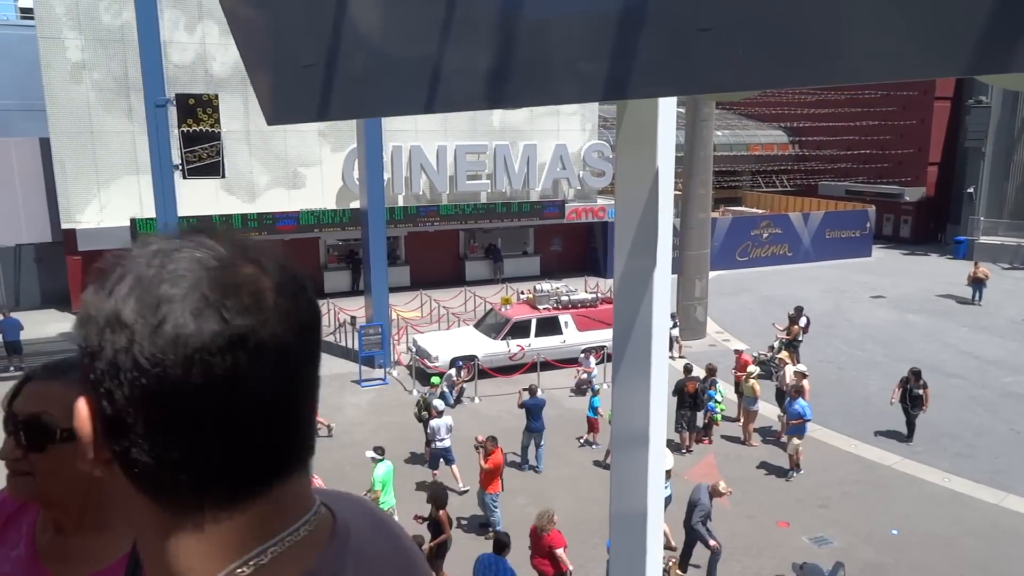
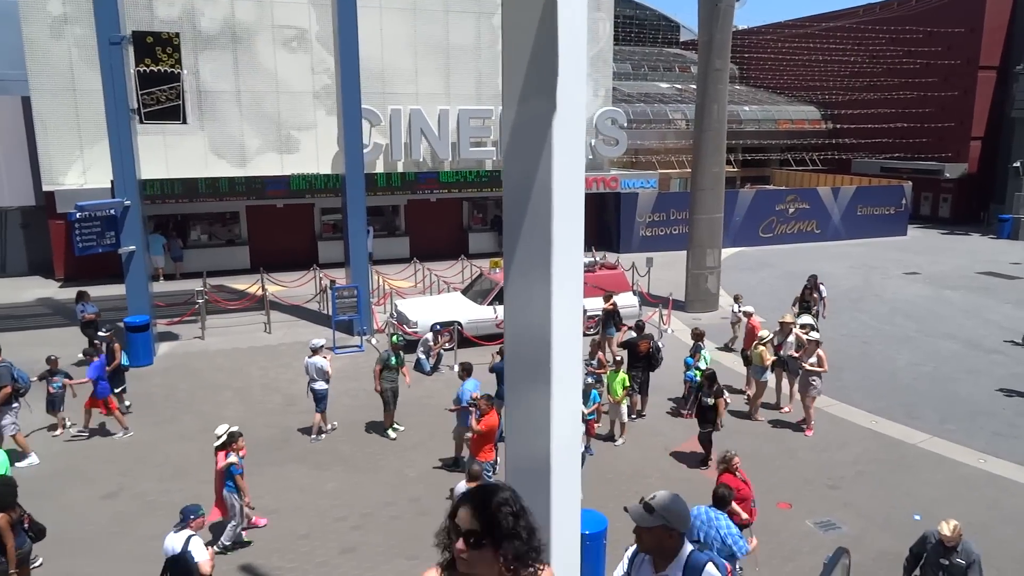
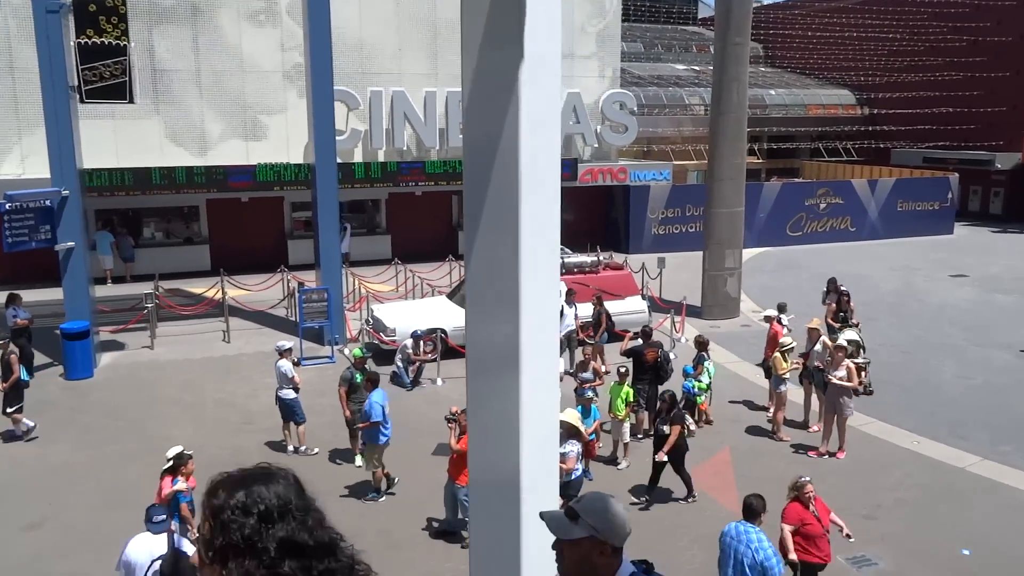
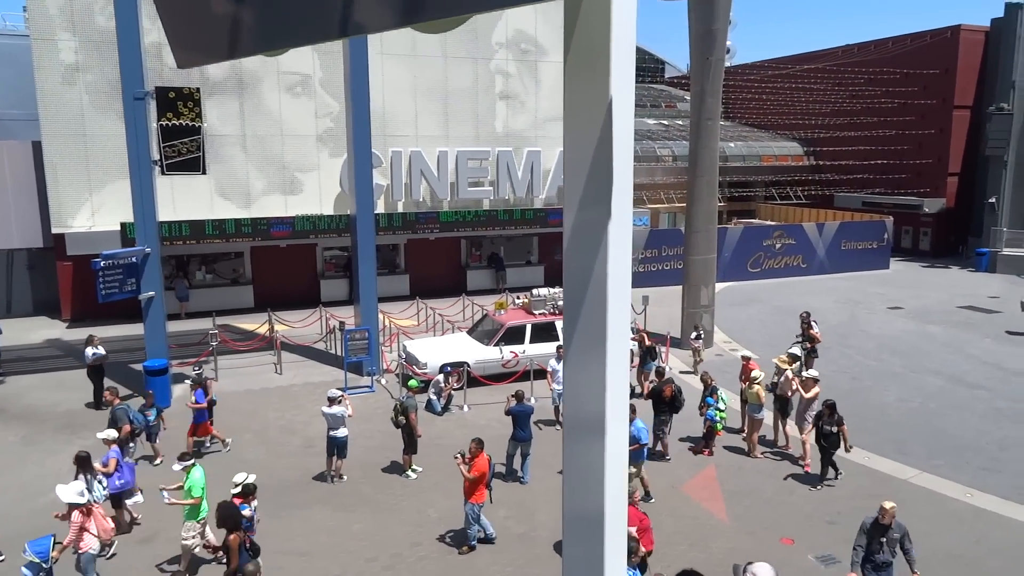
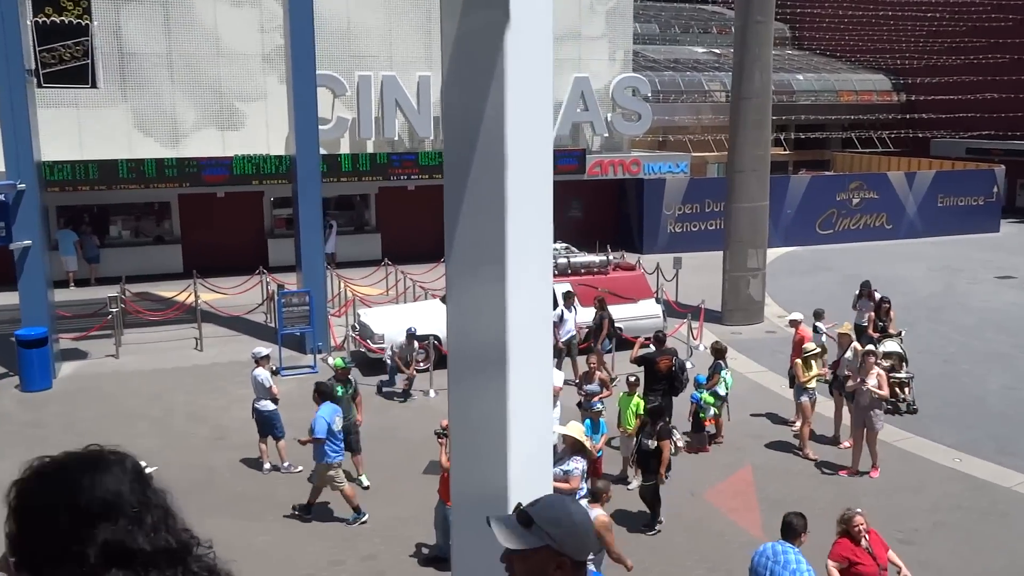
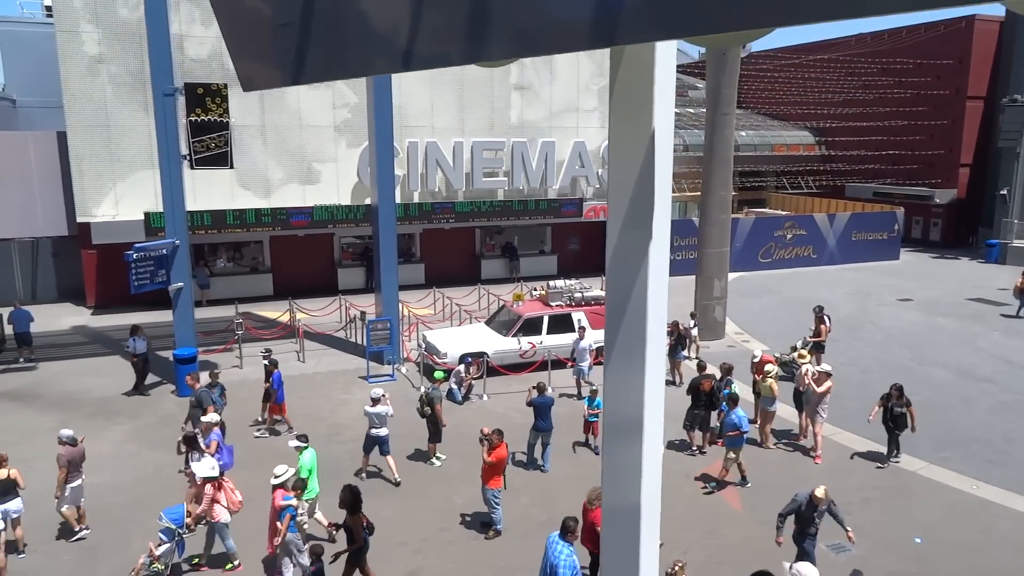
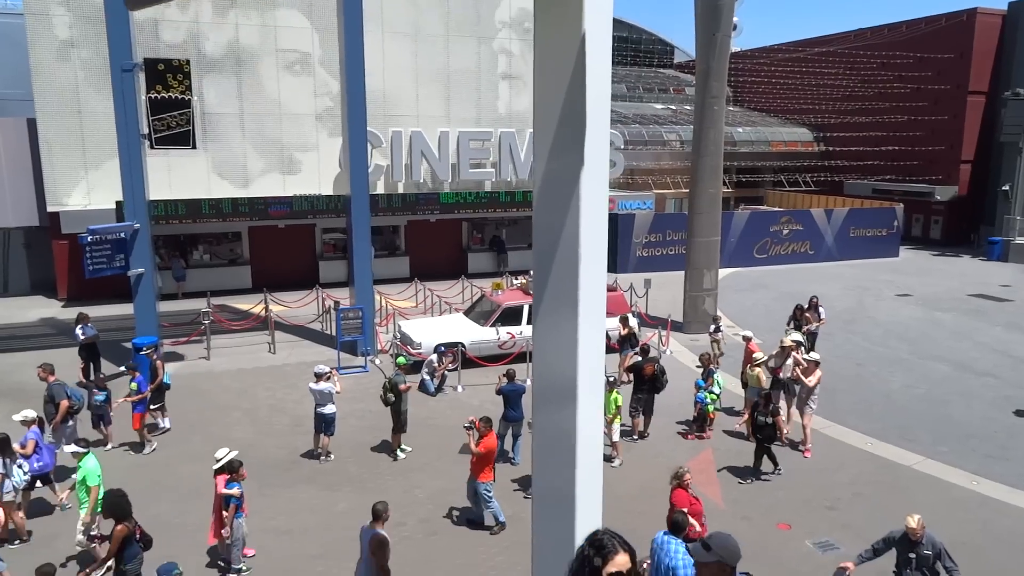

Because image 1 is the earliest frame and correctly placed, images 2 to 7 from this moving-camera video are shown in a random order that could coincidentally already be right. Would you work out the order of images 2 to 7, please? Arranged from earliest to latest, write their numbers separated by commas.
6, 4, 7, 2, 3, 5
